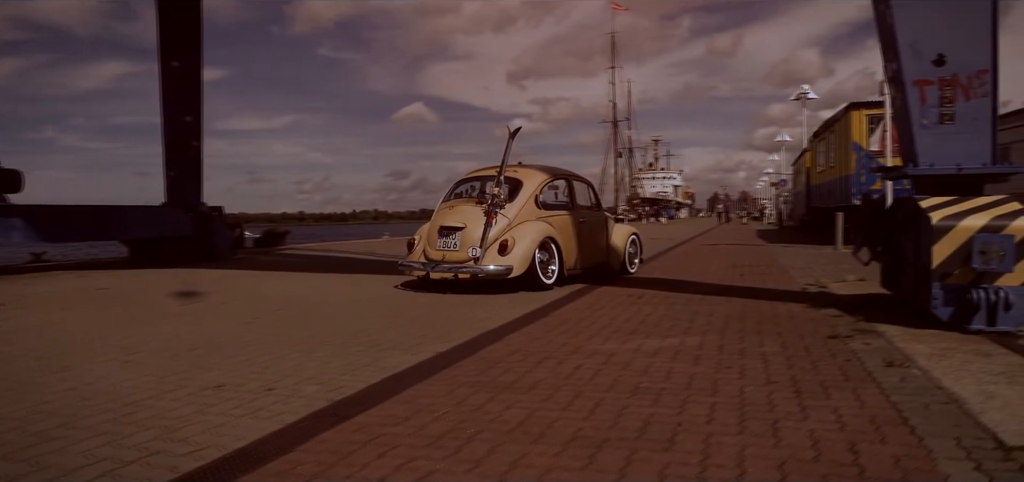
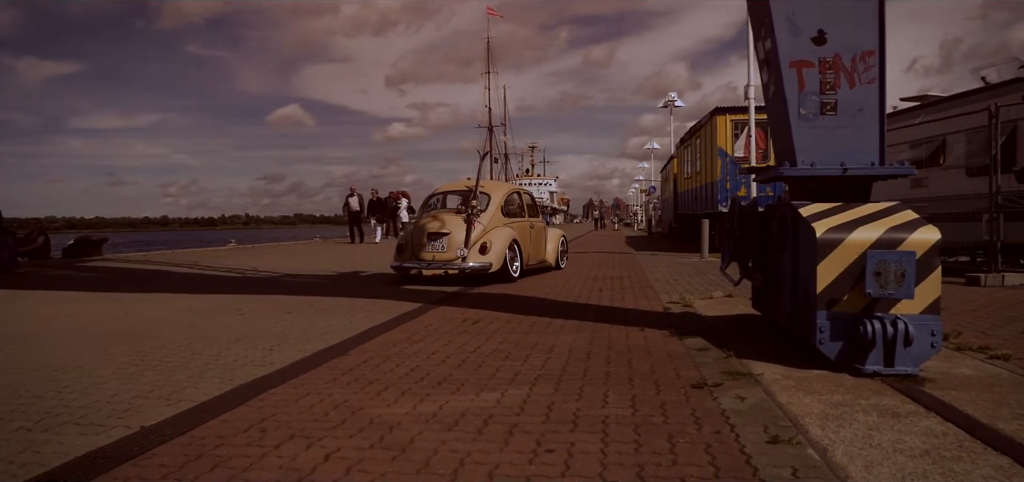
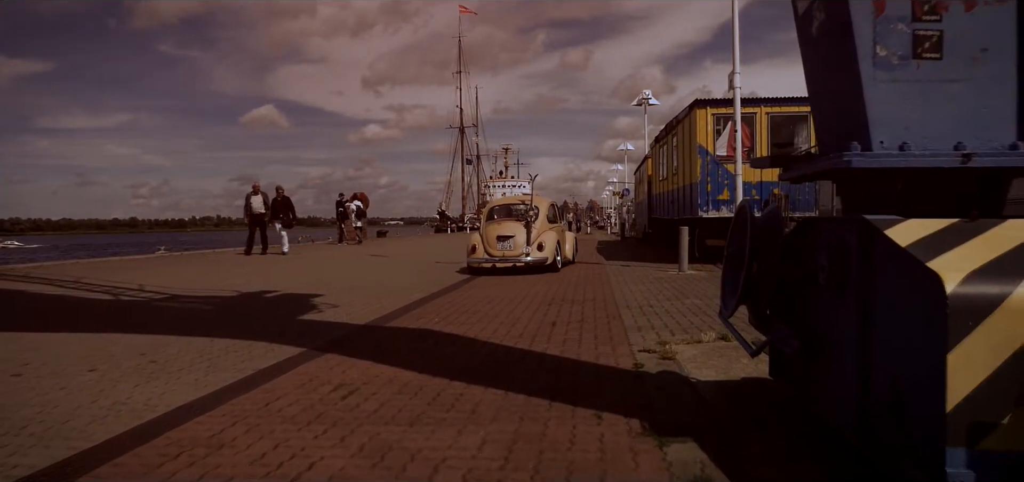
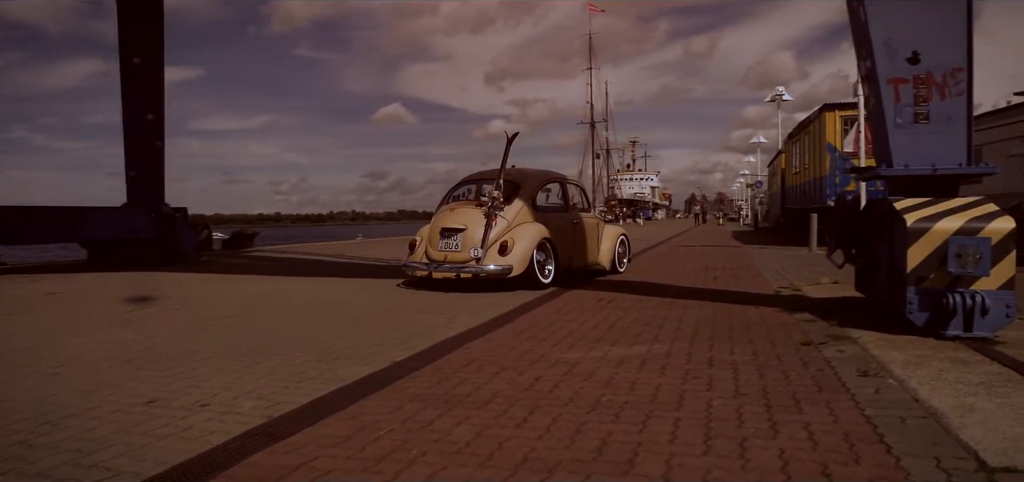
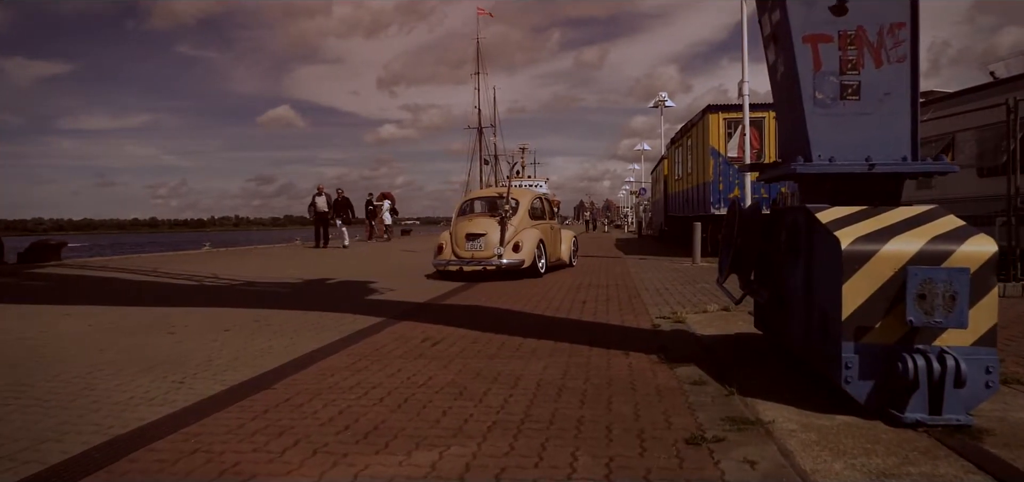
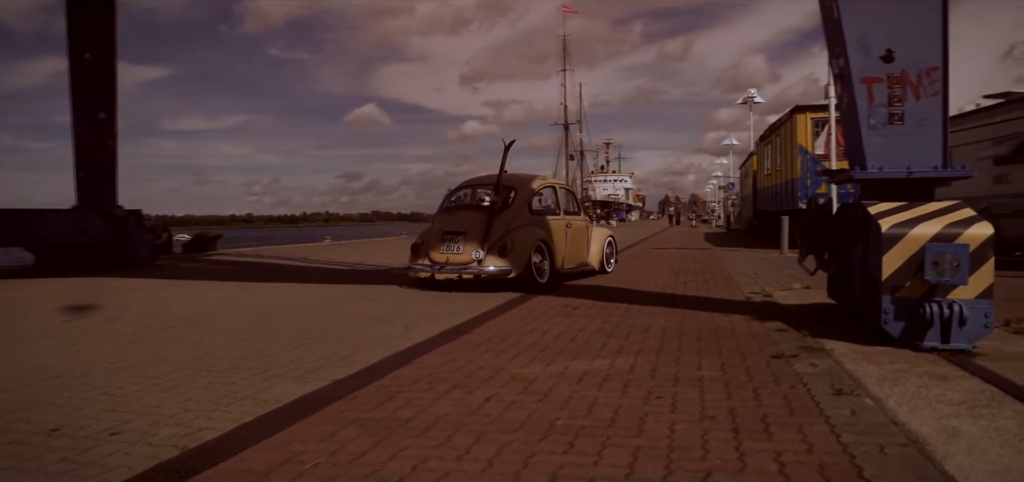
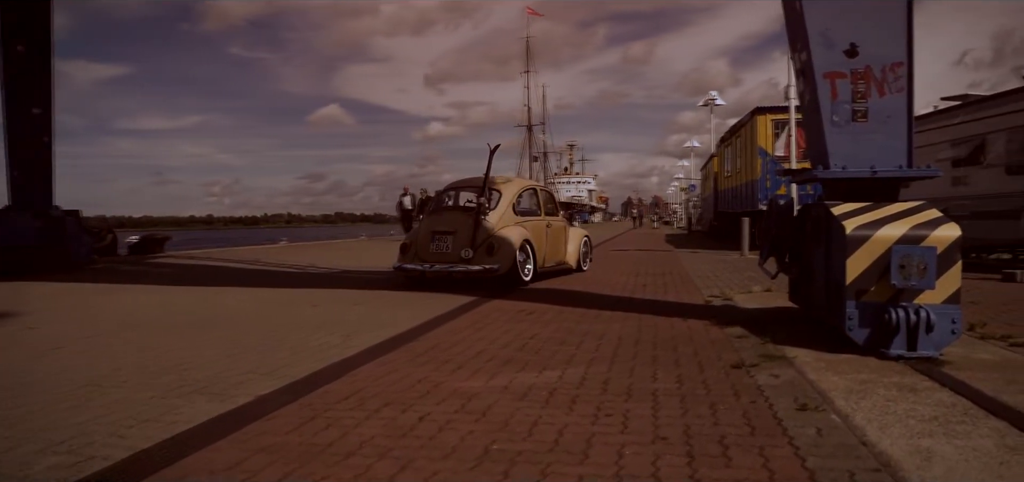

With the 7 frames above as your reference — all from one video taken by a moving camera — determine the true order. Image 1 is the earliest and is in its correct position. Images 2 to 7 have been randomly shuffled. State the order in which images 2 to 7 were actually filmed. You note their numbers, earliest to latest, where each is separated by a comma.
4, 6, 7, 2, 5, 3
